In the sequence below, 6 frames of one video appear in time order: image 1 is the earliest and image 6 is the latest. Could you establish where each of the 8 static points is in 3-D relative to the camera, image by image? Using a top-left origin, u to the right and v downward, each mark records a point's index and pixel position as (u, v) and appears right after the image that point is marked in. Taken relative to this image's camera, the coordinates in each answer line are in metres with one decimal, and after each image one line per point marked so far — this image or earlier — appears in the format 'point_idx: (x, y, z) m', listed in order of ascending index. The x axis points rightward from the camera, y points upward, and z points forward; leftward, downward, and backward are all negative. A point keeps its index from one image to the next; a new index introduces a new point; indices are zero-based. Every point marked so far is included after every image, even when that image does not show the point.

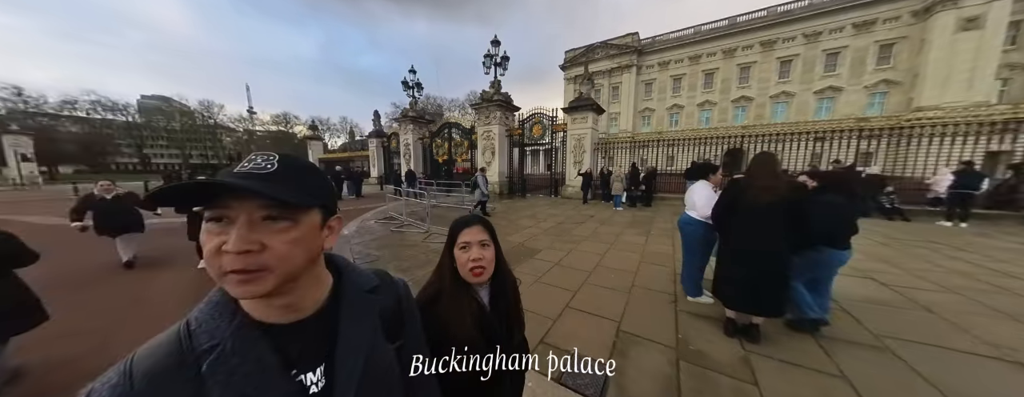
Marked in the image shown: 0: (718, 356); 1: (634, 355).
0: (+1.8, -1.4, +2.3) m
1: (+1.1, -1.4, +2.4) m
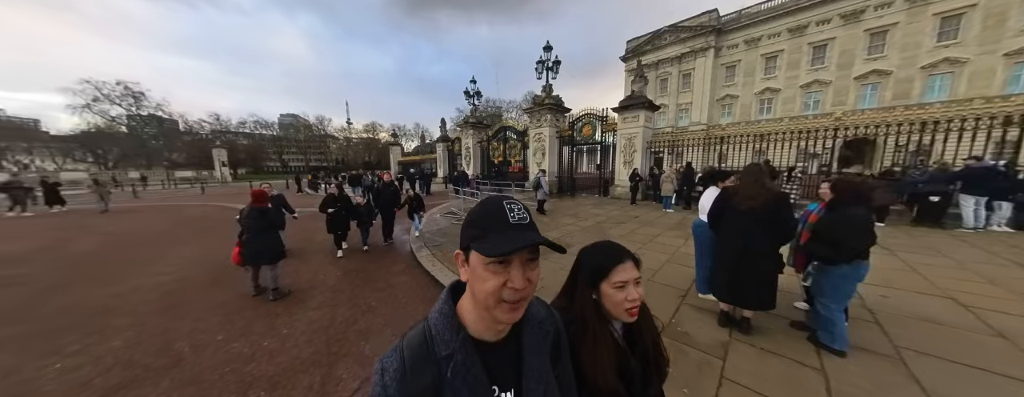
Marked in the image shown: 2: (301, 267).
0: (+2.0, -1.4, +2.6) m
1: (+1.3, -1.4, +3.0) m
2: (-4.1, -1.4, +5.0) m
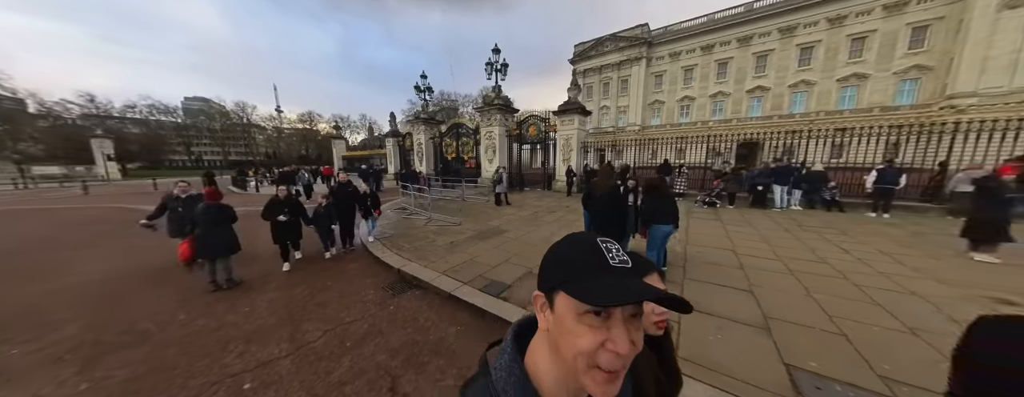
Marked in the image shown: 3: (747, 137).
0: (+1.0, -1.3, +3.9) m
1: (+0.2, -1.3, +4.1) m
2: (-5.4, -1.3, +5.3) m
3: (+19.1, +4.7, +18.5) m
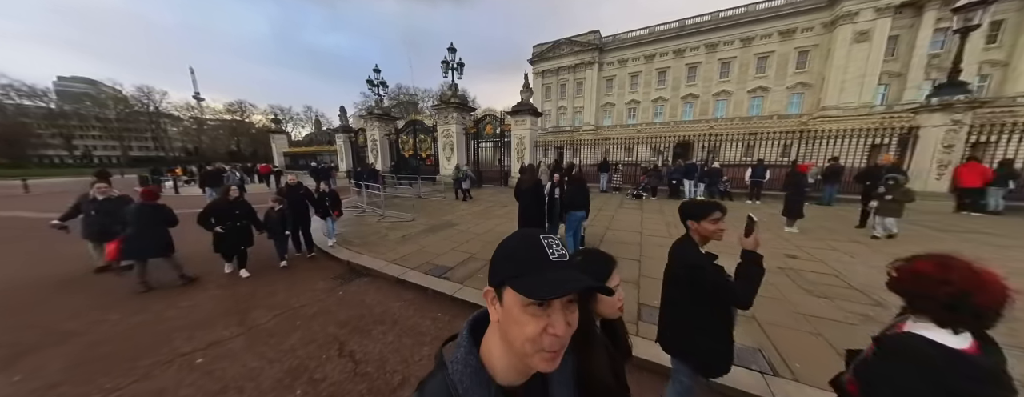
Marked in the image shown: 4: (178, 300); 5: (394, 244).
0: (-0.1, -1.2, +4.7) m
1: (-0.9, -1.2, +4.8) m
2: (-6.6, -1.3, +5.1) m
3: (+15.6, +5.2, +21.6) m
4: (-4.9, -1.5, +3.7) m
5: (-2.8, -1.1, +6.1) m
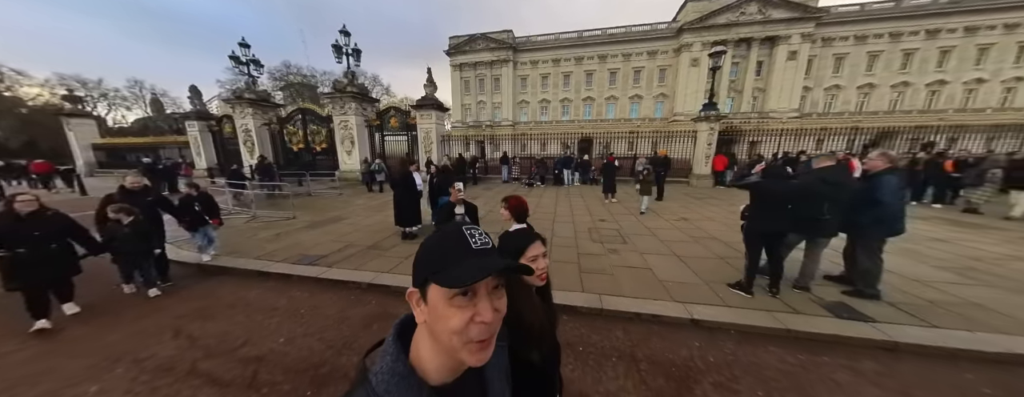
0: (-2.6, -1.0, +5.2) m
1: (-3.4, -1.0, +5.0) m
2: (-9.0, -1.4, +3.7) m
3: (+7.3, +6.5, +25.7) m
4: (-7.0, -1.5, +2.9) m
5: (-5.7, -1.0, +5.7) m
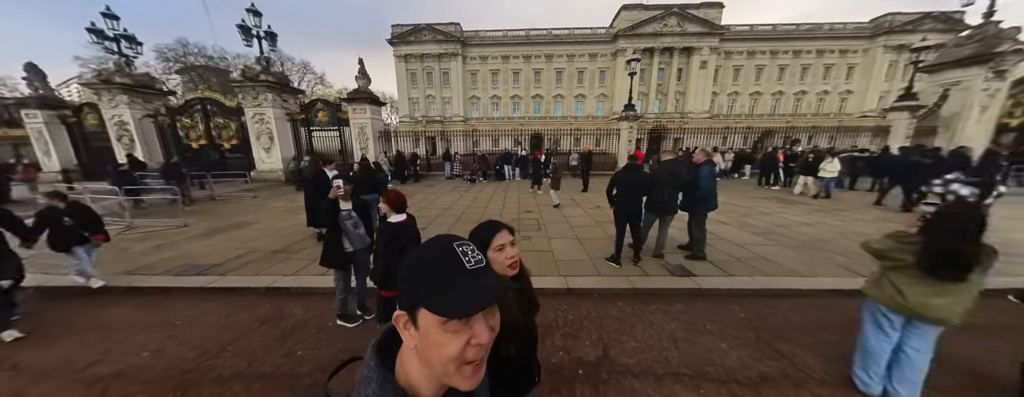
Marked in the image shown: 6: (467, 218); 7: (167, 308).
0: (-4.2, -1.0, +4.9) m
1: (-5.0, -1.0, +4.6) m
2: (-10.2, -1.7, +2.4) m
3: (+1.8, +7.1, +26.7) m
4: (-8.1, -1.7, +1.9) m
5: (-7.3, -1.1, +4.9) m
6: (-1.2, -0.5, +6.8) m
7: (-4.5, -1.4, +3.3) m
